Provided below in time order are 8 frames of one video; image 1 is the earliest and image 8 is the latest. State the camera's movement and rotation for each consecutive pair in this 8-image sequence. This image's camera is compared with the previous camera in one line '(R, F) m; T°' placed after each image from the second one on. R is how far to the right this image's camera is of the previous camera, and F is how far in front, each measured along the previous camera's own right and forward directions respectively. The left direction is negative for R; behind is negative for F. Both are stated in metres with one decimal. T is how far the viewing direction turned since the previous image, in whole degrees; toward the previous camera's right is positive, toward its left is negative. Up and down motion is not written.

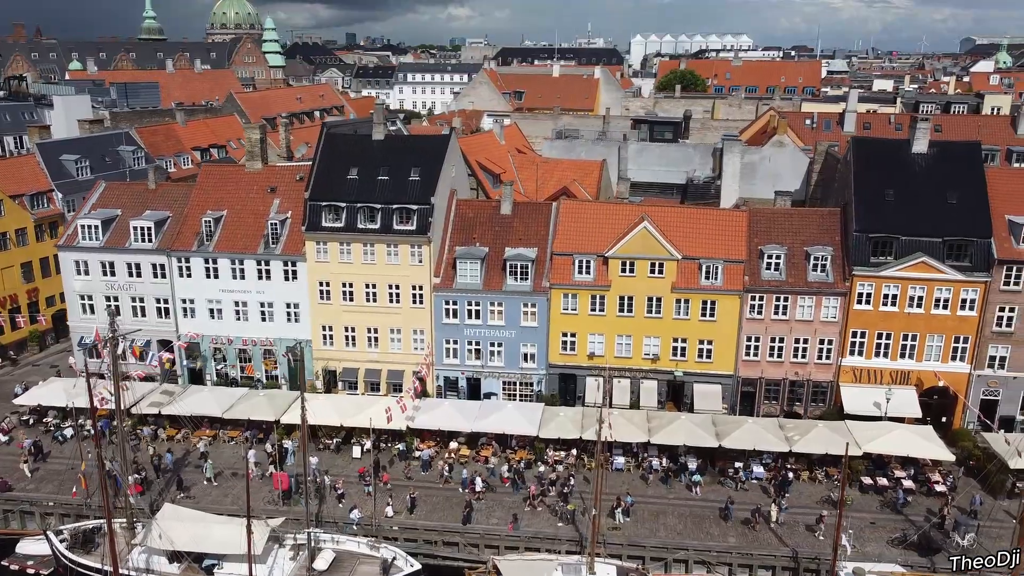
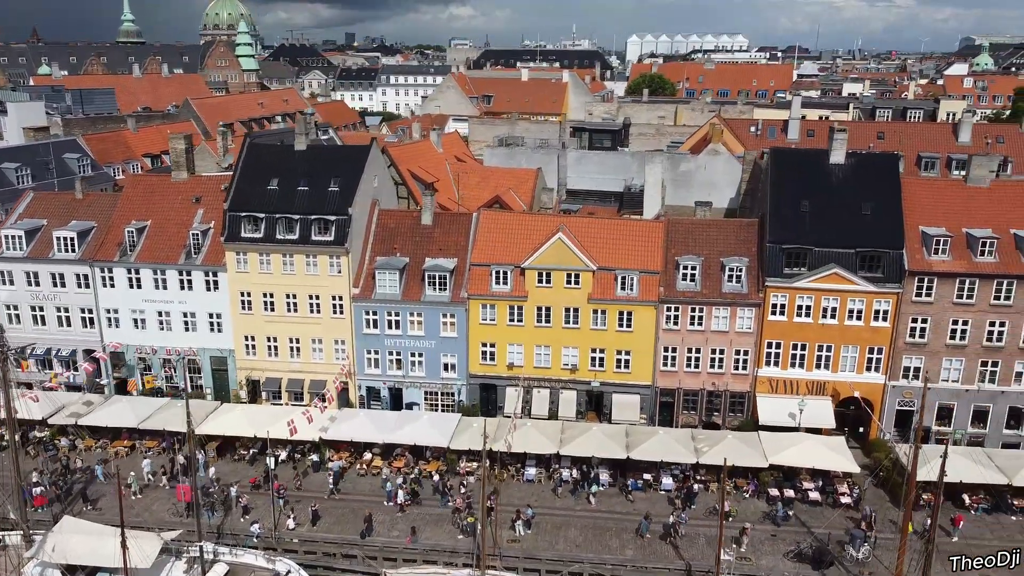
(+5.1, -0.1) m; 0°
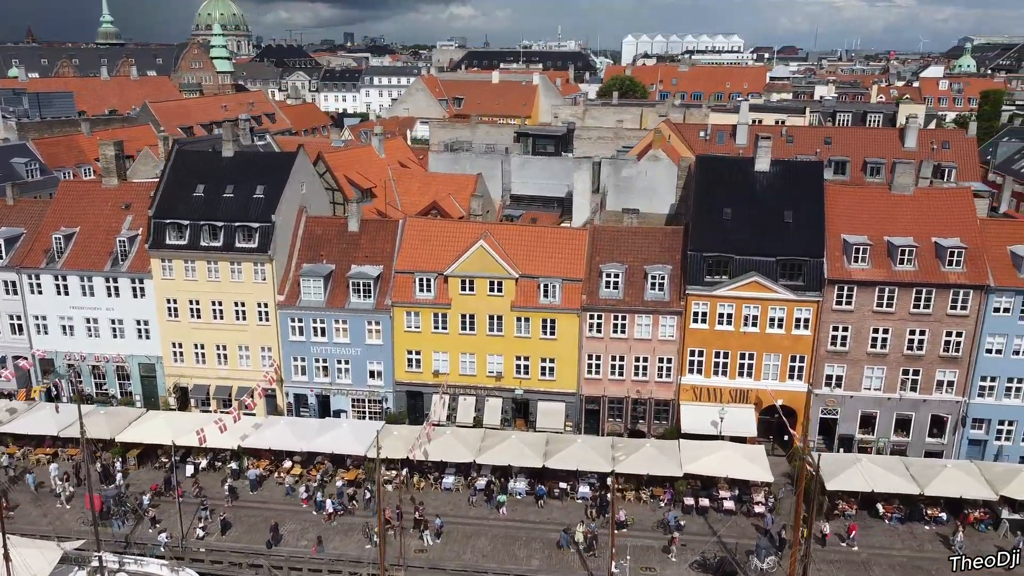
(+4.6, +0.1) m; 0°
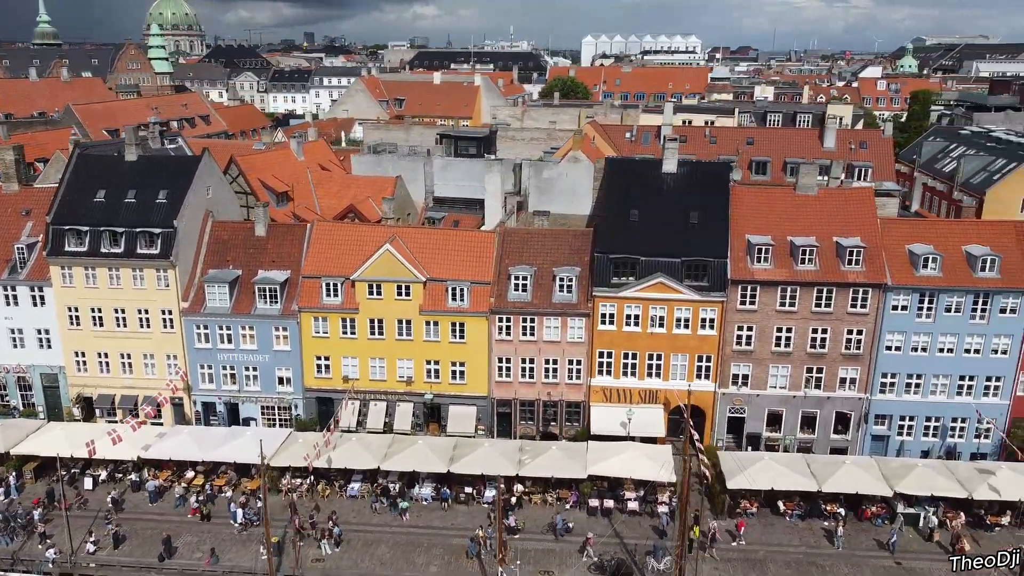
(+3.5, +0.2) m; +2°
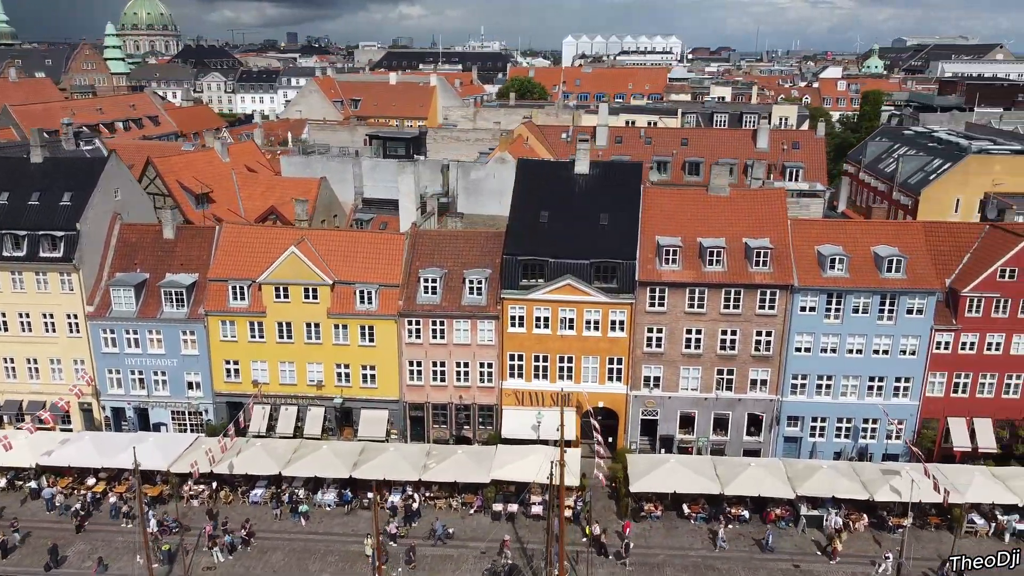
(+4.5, +0.4) m; +1°
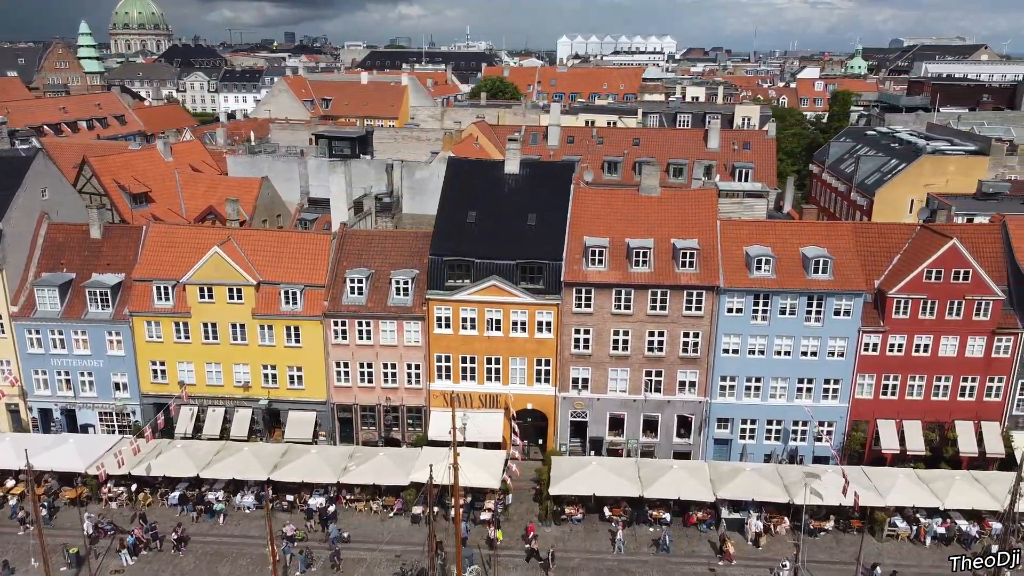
(+4.2, +0.4) m; 0°
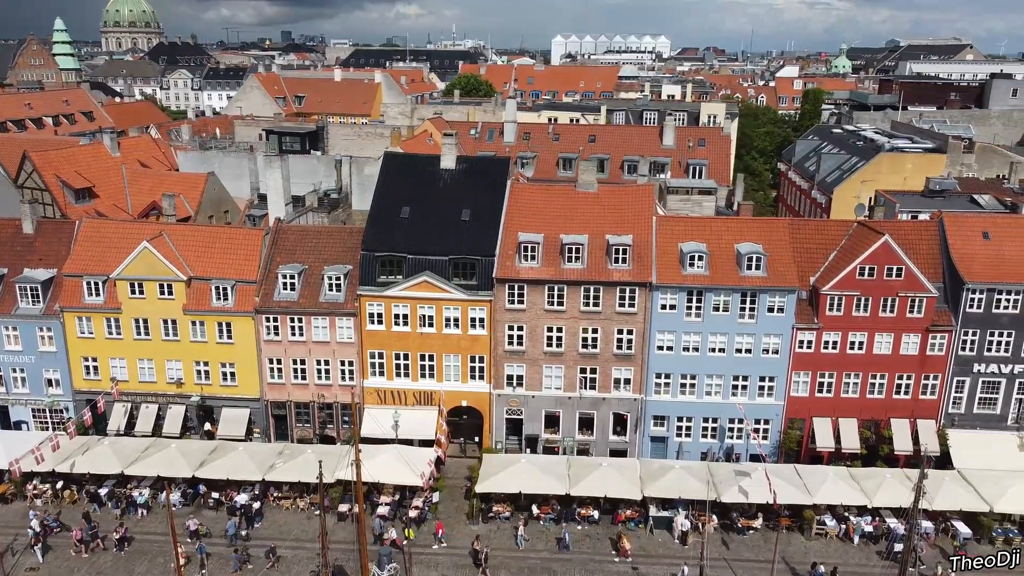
(+3.7, +0.4) m; 0°
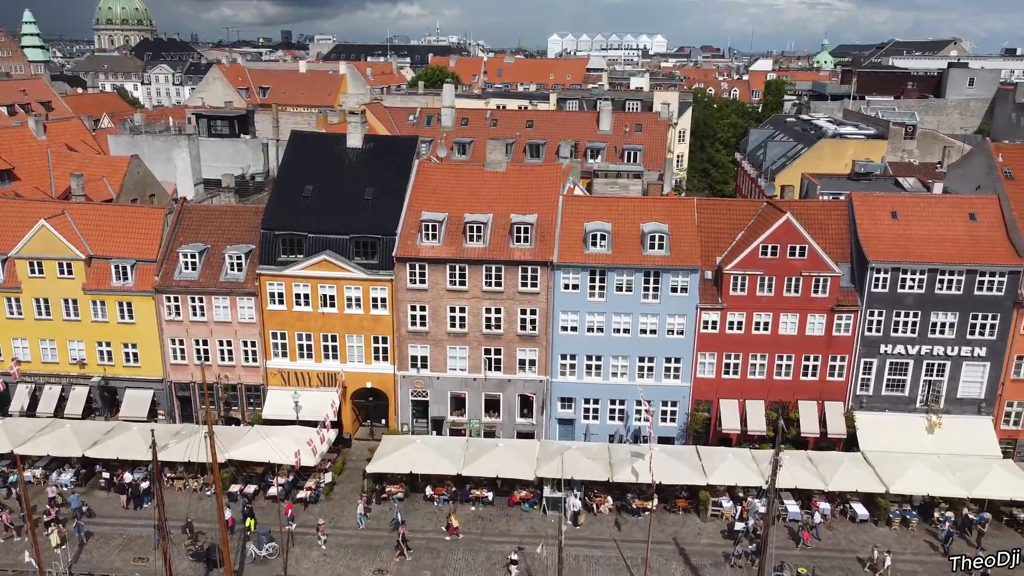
(+5.6, +0.6) m; 0°
